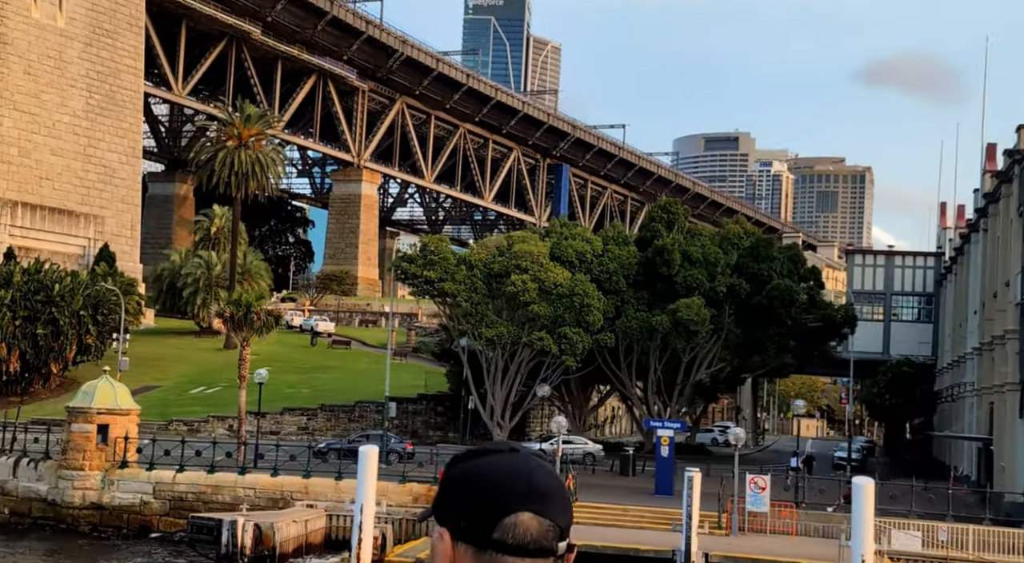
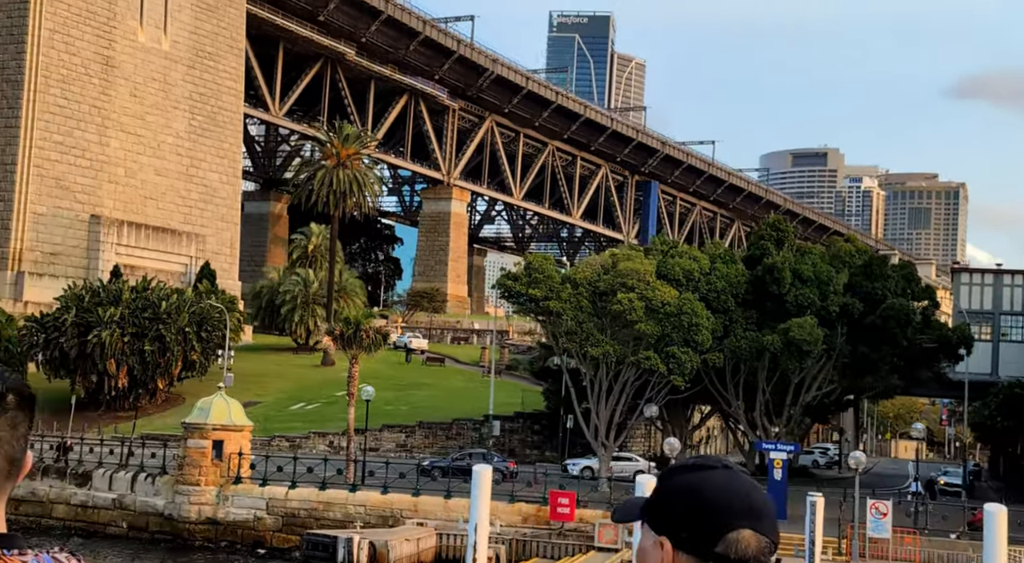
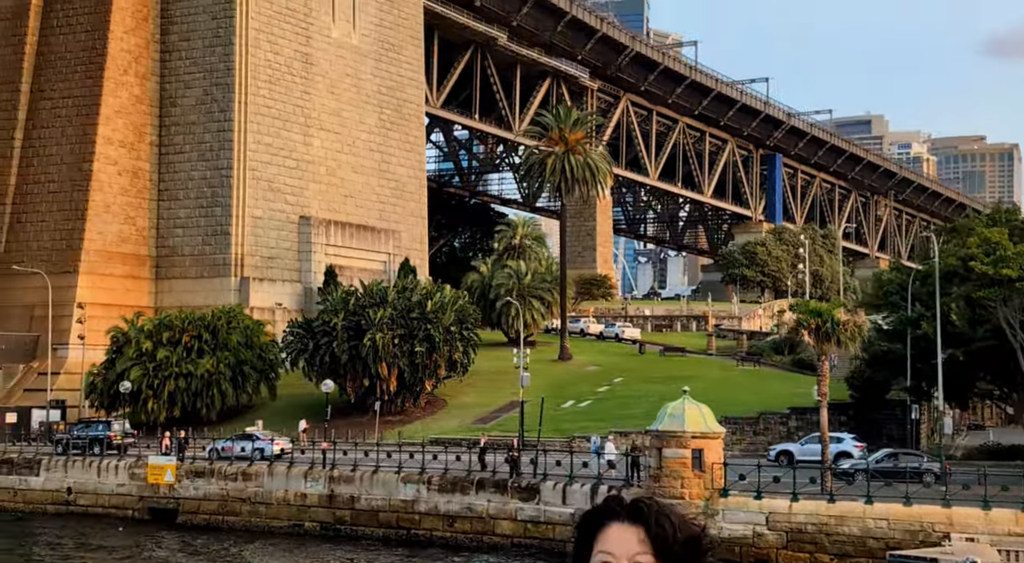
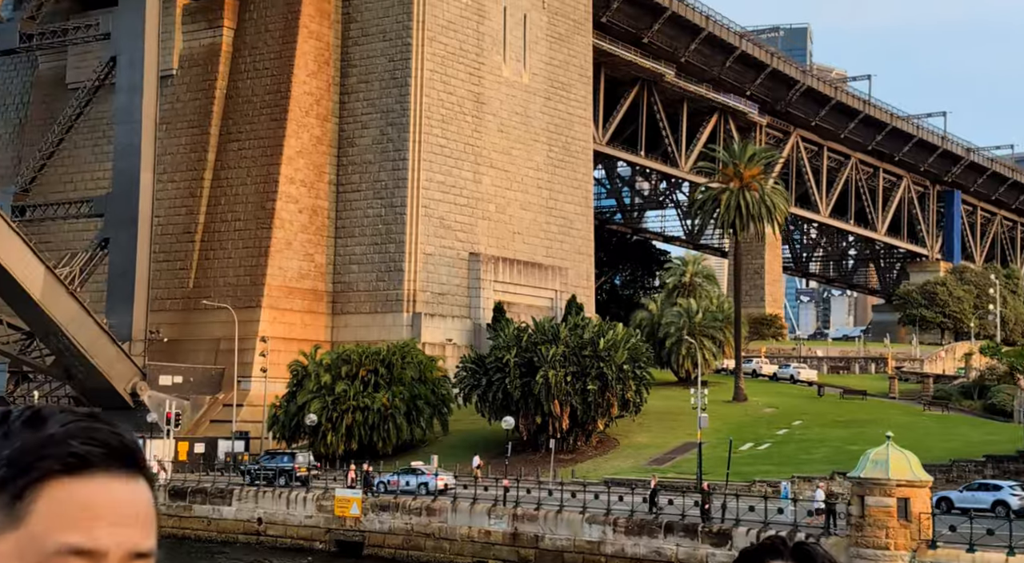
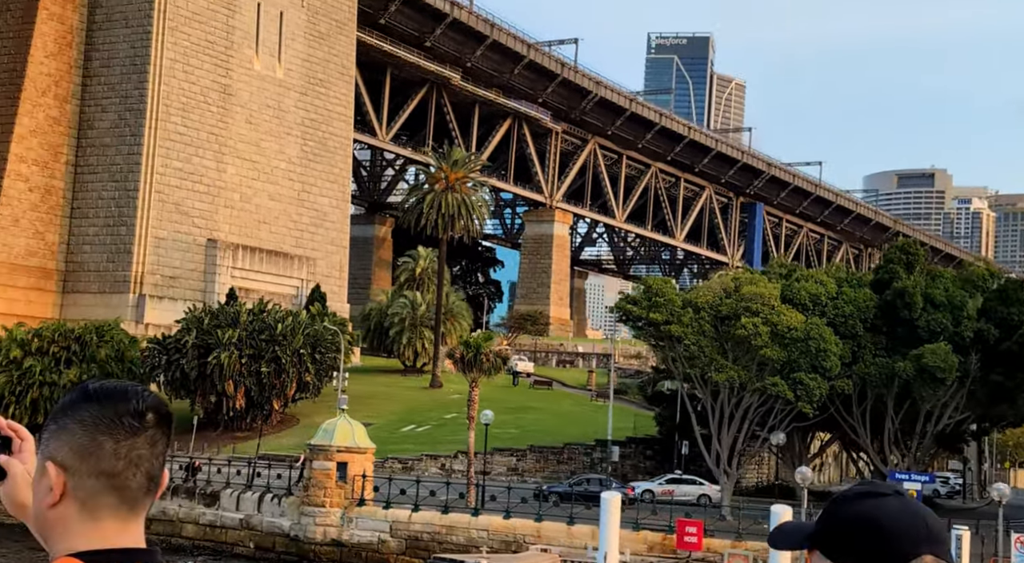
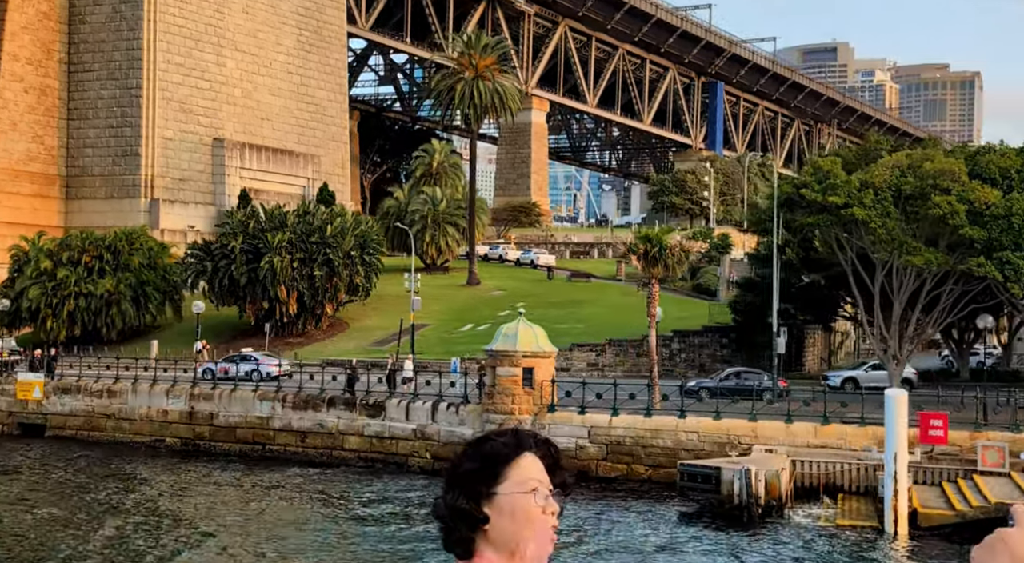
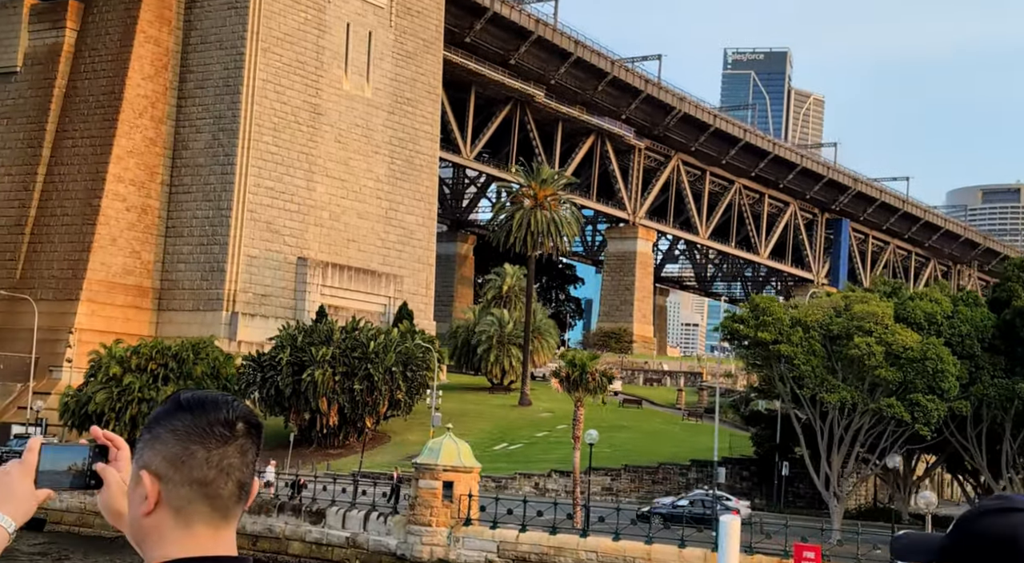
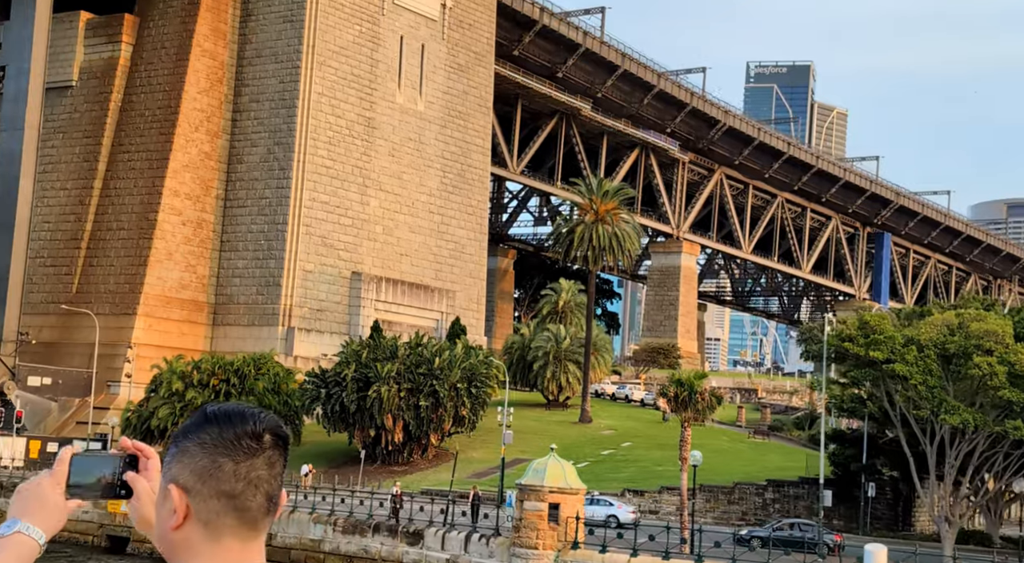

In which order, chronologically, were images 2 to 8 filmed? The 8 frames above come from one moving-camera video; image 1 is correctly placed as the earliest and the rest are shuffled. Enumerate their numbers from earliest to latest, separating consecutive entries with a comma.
2, 5, 7, 8, 6, 3, 4
